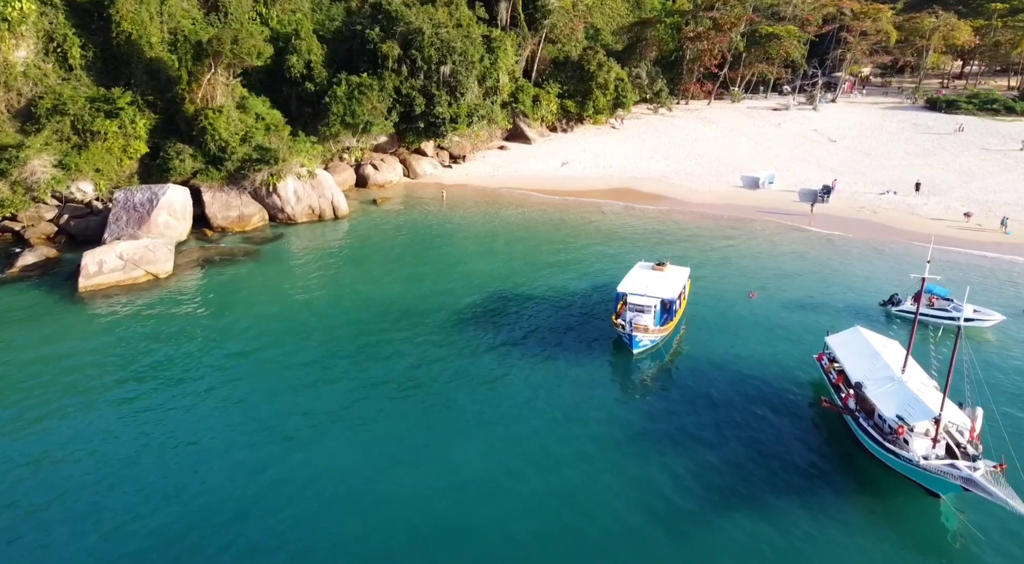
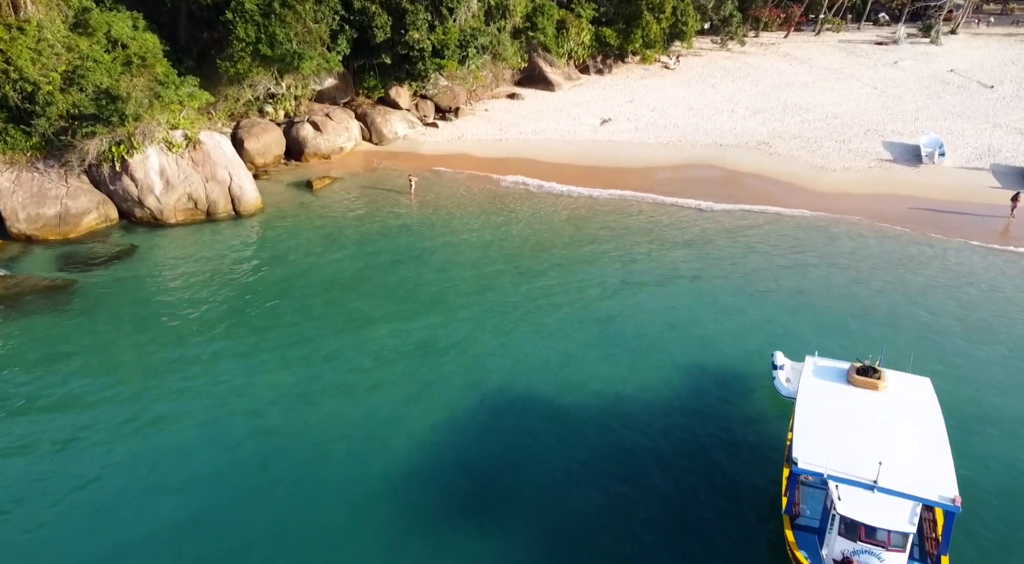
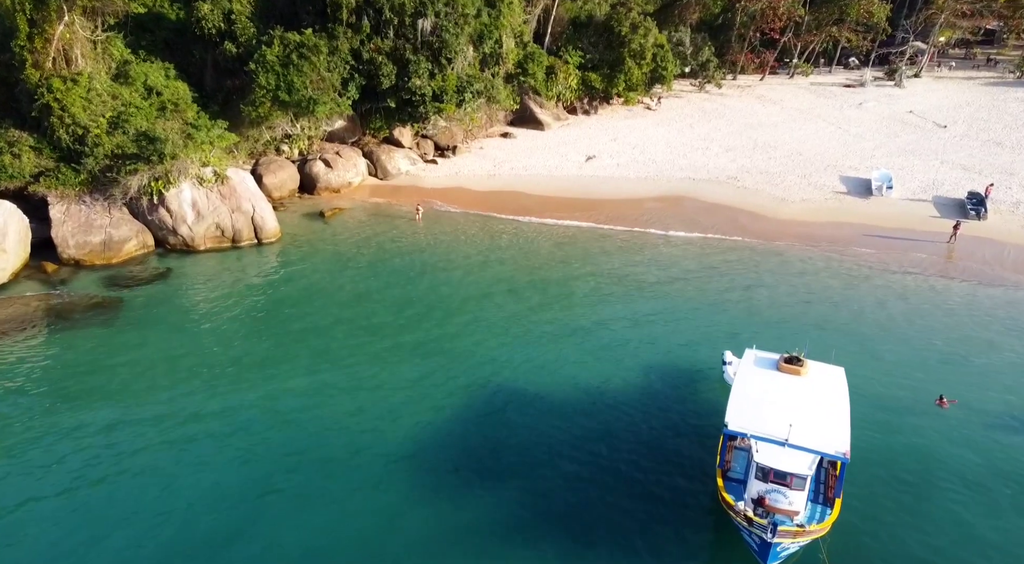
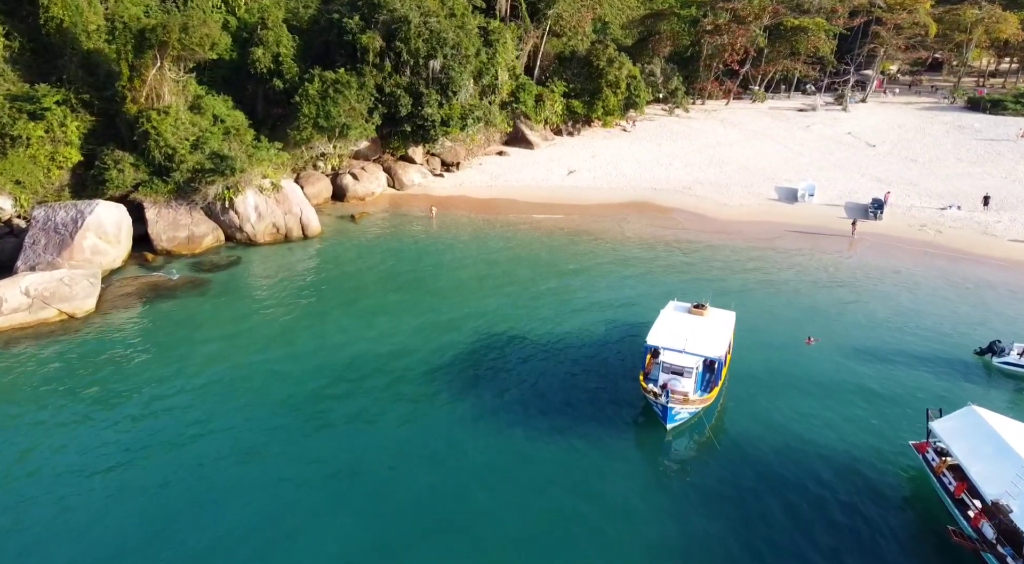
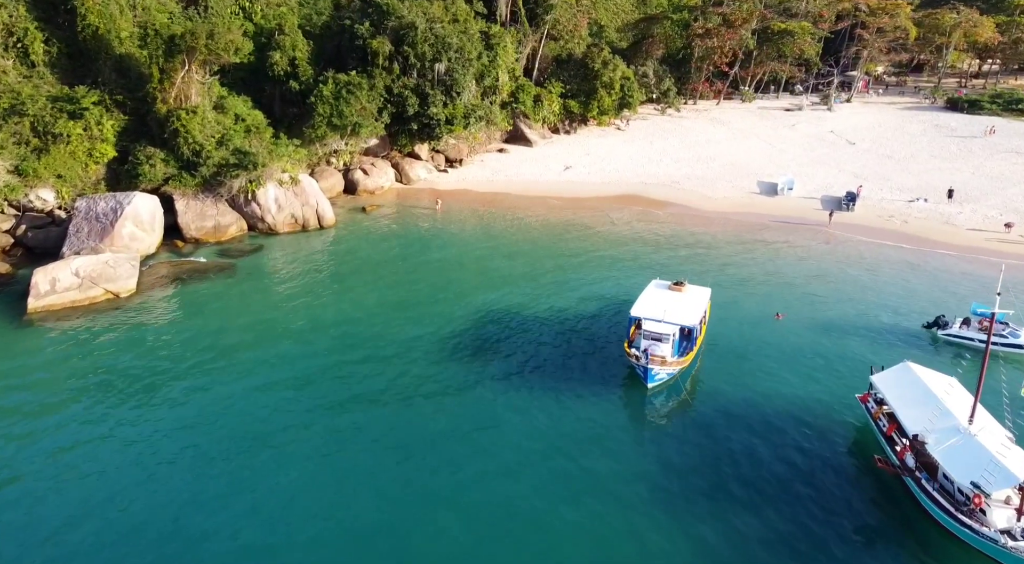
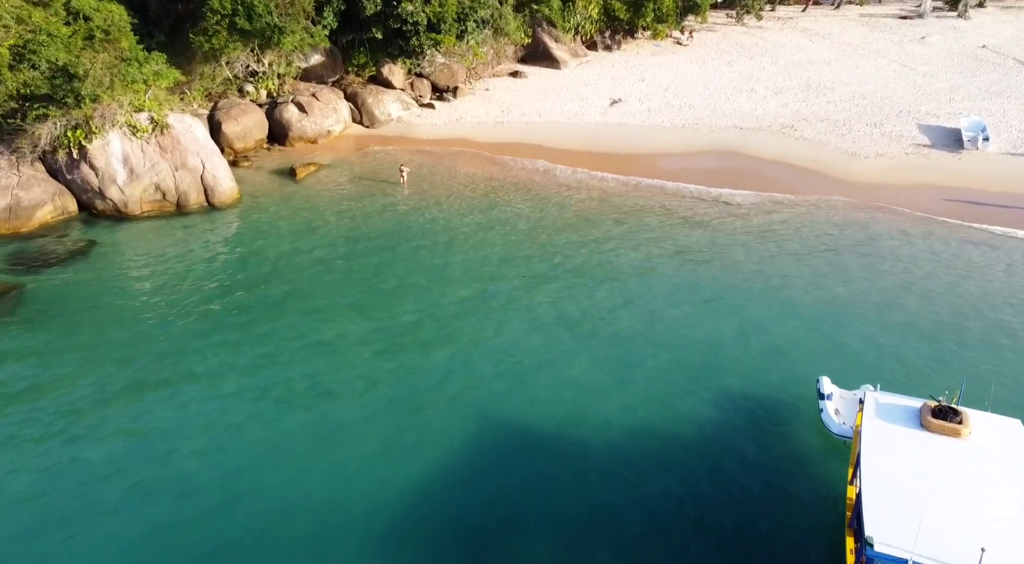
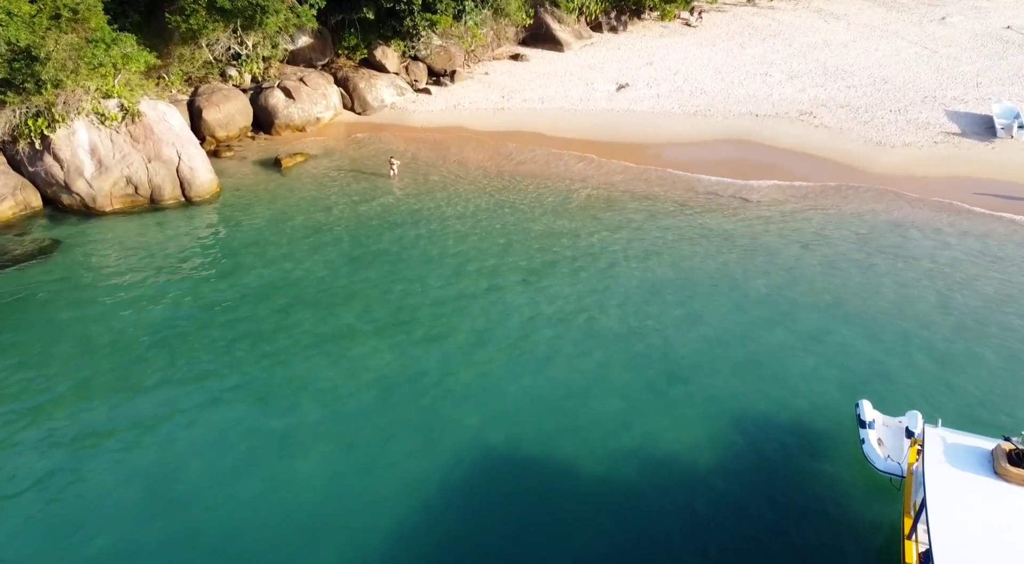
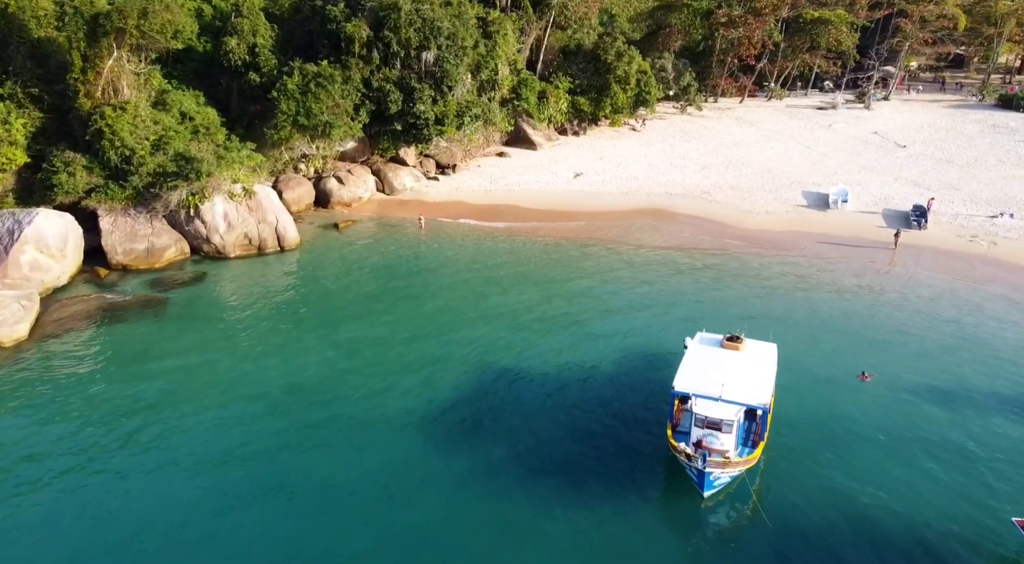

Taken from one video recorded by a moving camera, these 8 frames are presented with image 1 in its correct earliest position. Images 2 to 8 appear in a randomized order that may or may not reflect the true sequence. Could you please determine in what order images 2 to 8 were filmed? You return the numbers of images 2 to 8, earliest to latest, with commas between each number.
5, 4, 8, 3, 2, 6, 7
